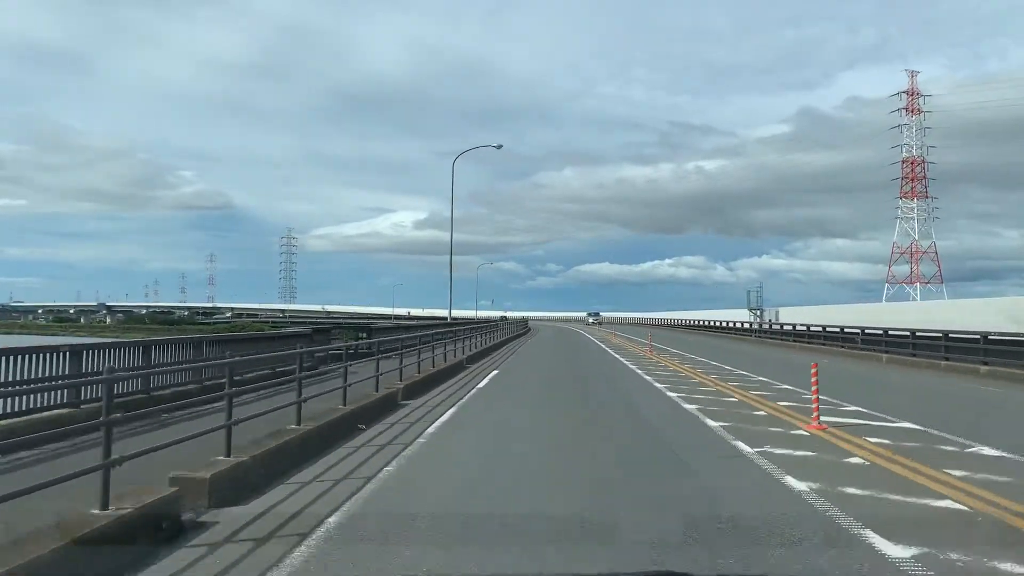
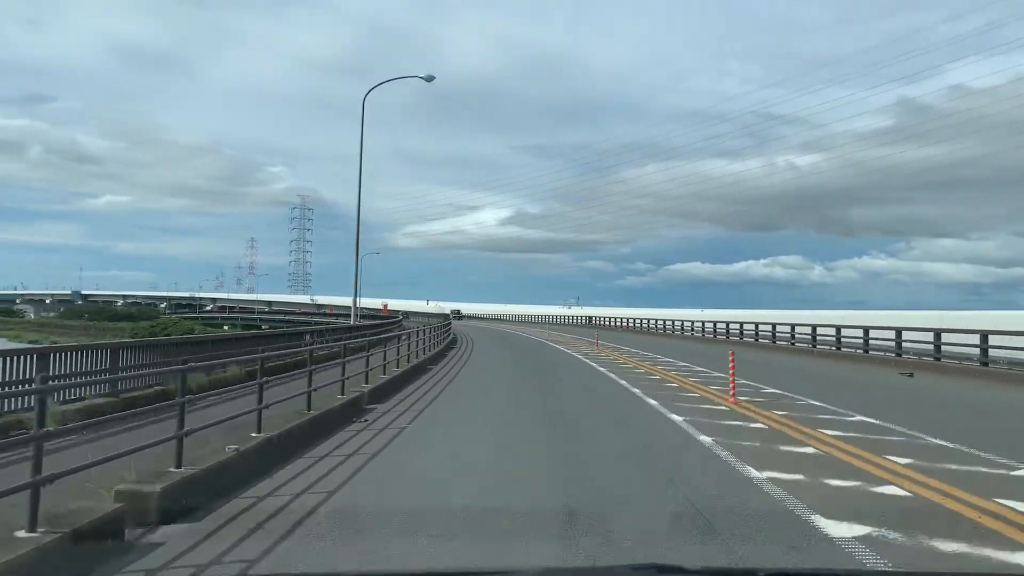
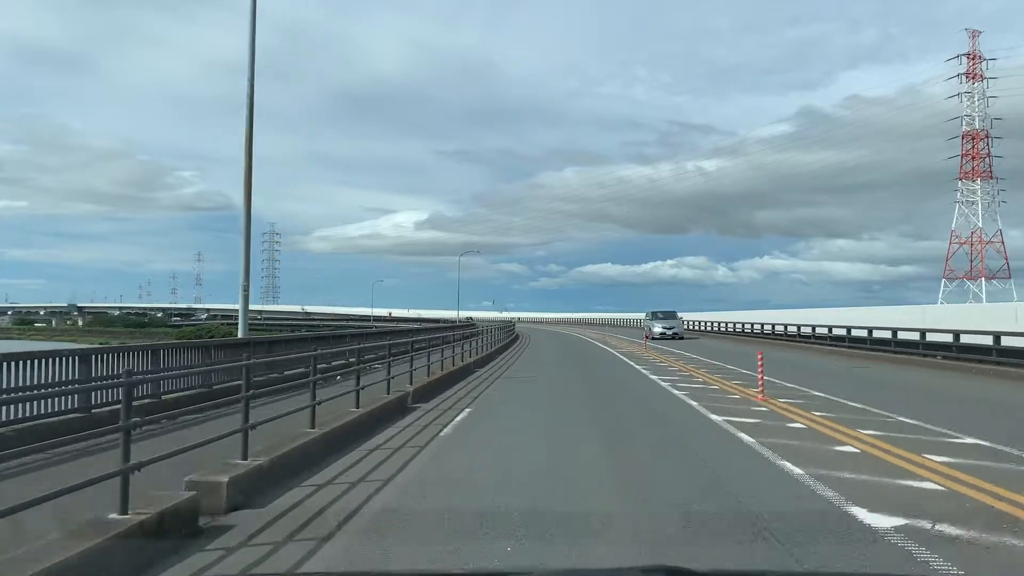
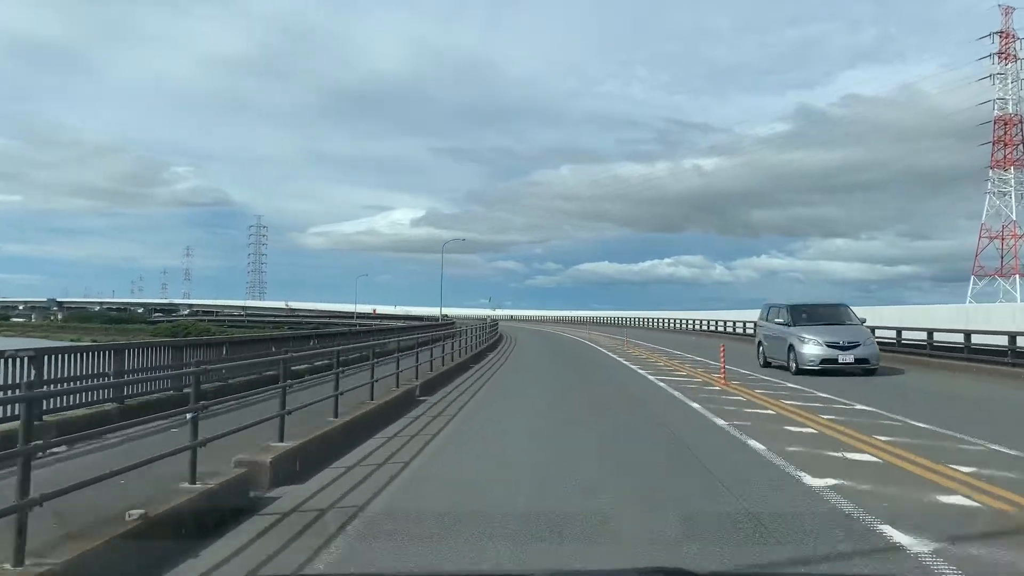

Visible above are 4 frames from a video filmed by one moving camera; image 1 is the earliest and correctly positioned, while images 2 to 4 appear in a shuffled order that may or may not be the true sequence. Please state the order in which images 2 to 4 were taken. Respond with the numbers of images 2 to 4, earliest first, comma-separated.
3, 4, 2
